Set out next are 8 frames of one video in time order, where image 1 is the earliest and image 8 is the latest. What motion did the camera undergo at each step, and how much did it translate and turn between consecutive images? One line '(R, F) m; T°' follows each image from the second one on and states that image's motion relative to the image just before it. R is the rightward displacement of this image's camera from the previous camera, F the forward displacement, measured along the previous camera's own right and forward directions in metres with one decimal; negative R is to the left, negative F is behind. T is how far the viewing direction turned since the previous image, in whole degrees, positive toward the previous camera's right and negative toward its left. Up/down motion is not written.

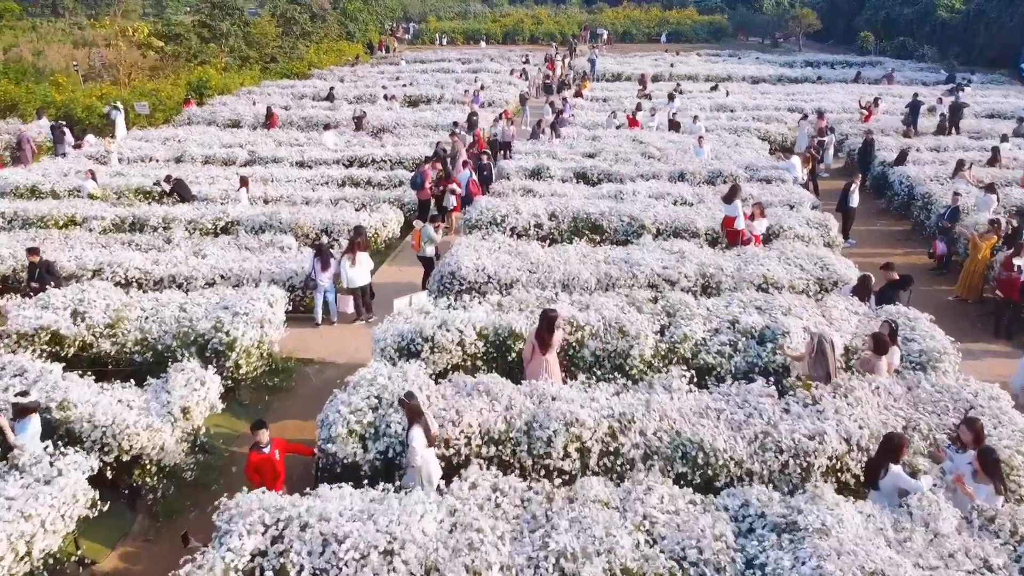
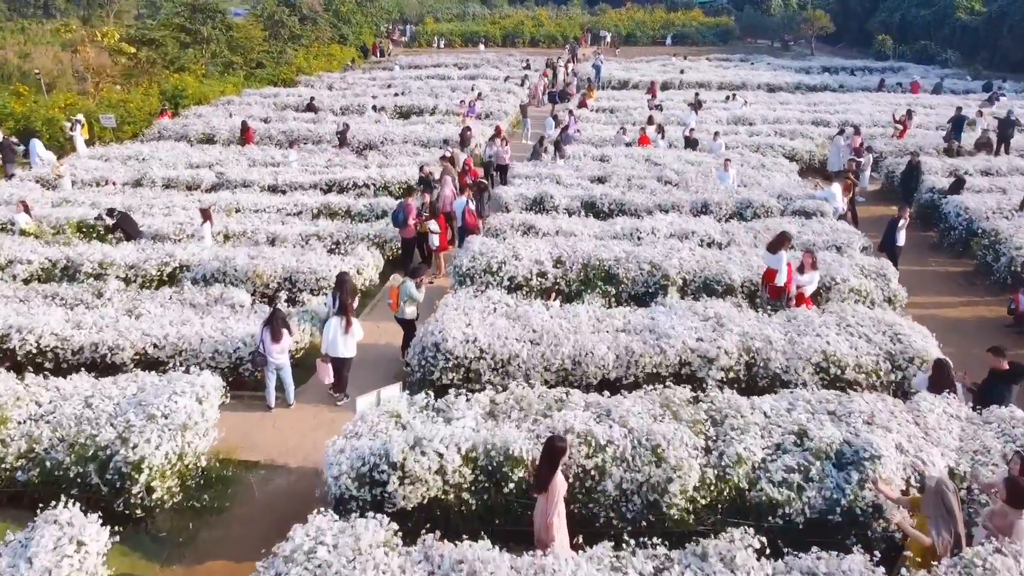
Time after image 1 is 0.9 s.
(0.0, +2.4) m; 0°
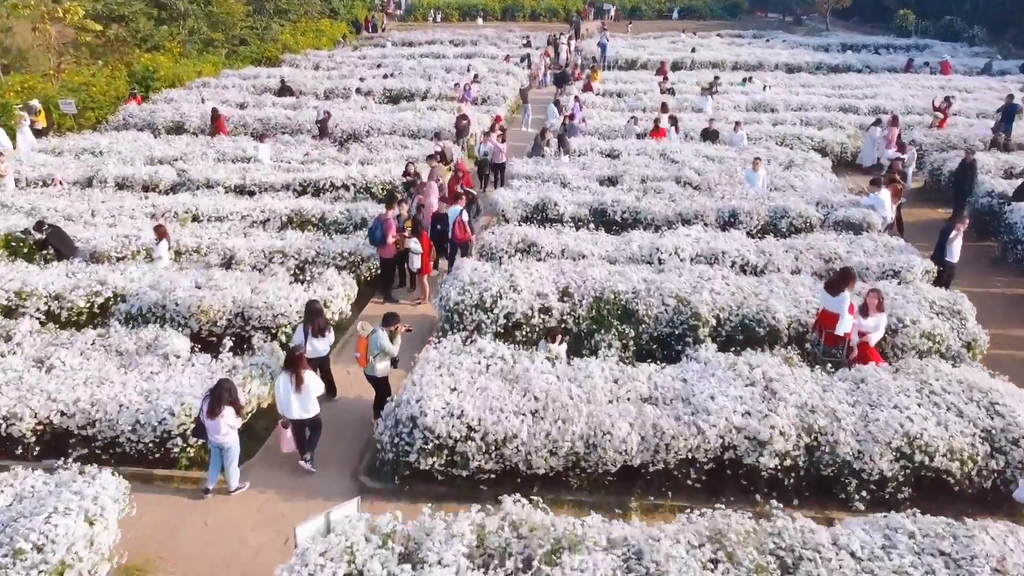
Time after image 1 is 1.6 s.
(0.0, +2.2) m; 0°
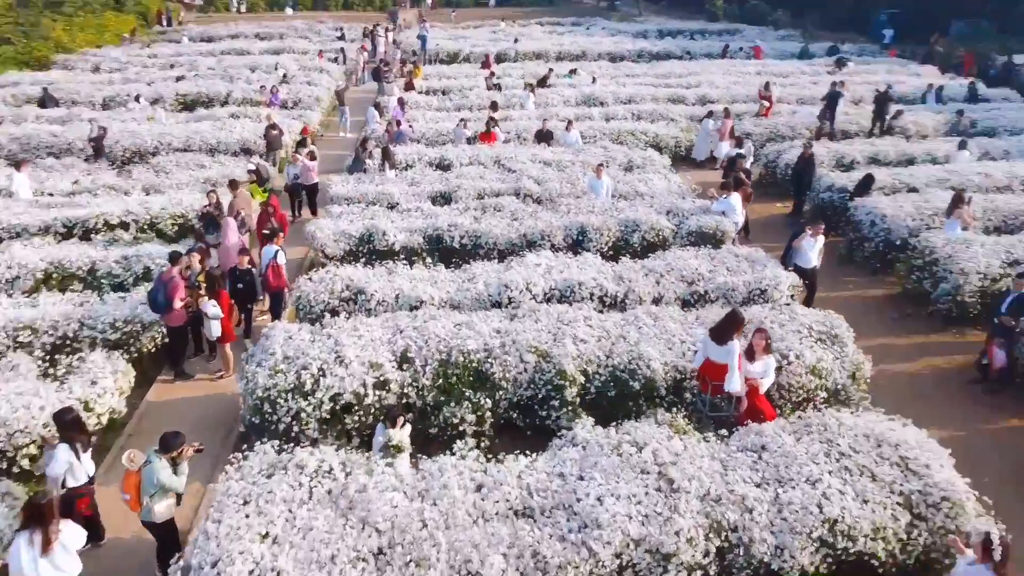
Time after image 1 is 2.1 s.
(+0.2, +1.8) m; +11°
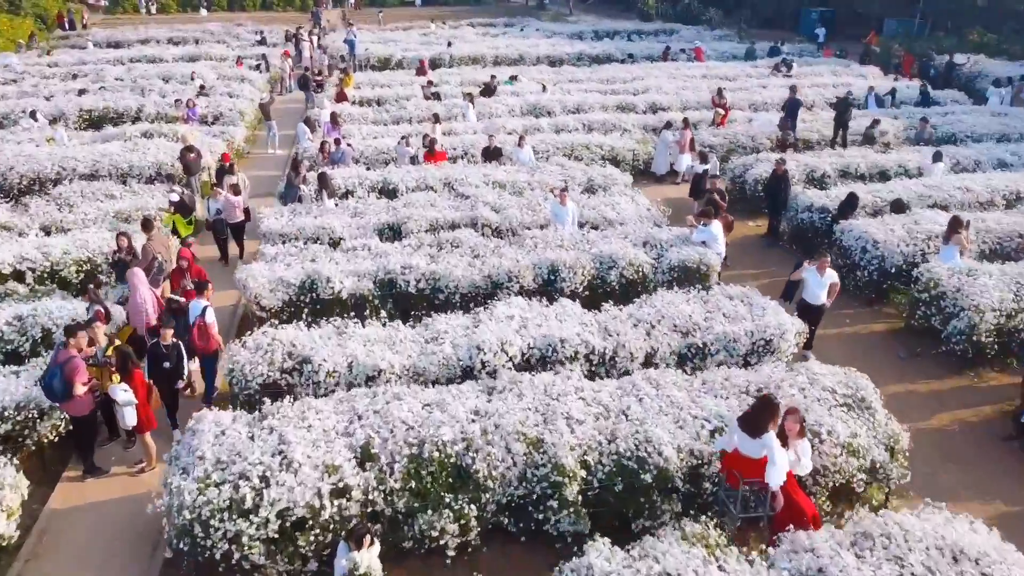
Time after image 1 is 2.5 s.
(-0.4, +1.5) m; +5°
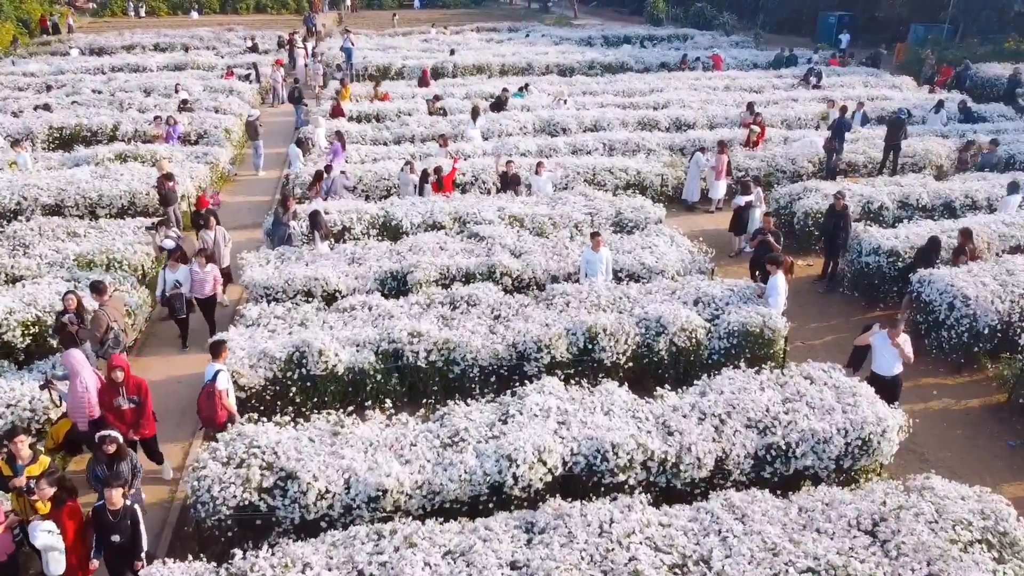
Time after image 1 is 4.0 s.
(-0.4, +1.9) m; 0°
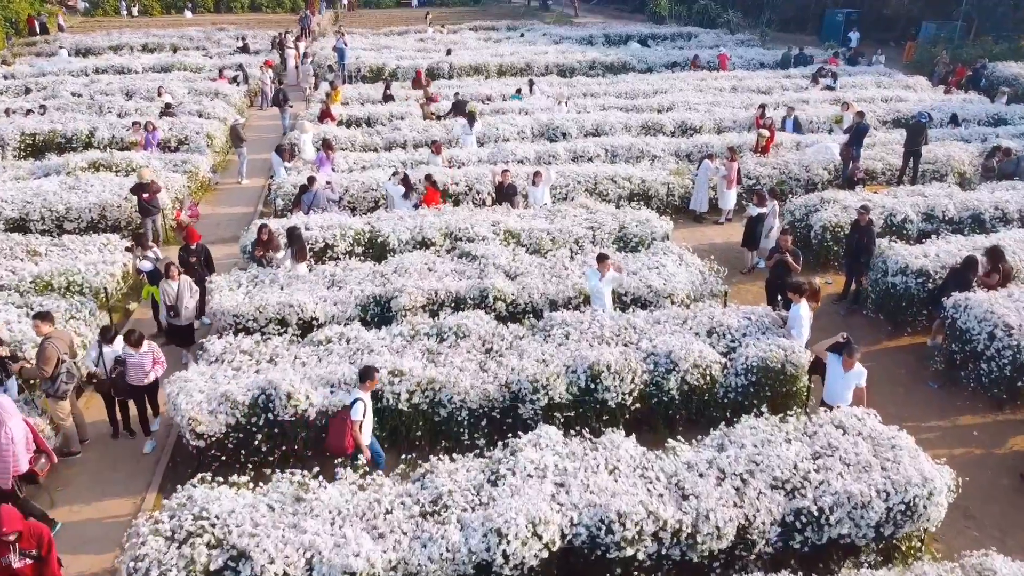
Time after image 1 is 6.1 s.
(+0.1, +1.0) m; 0°
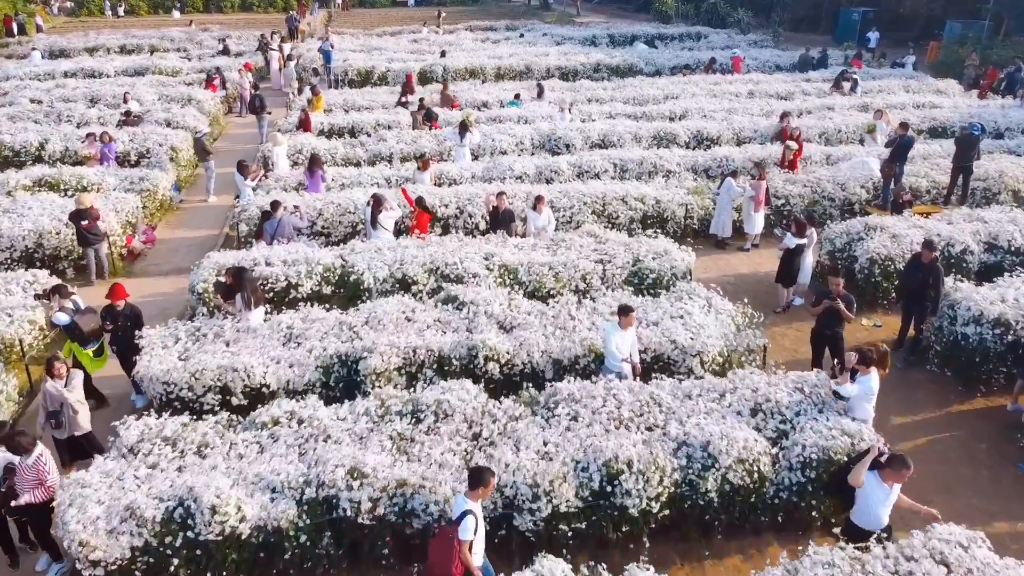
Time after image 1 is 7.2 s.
(+0.1, +1.9) m; 0°
